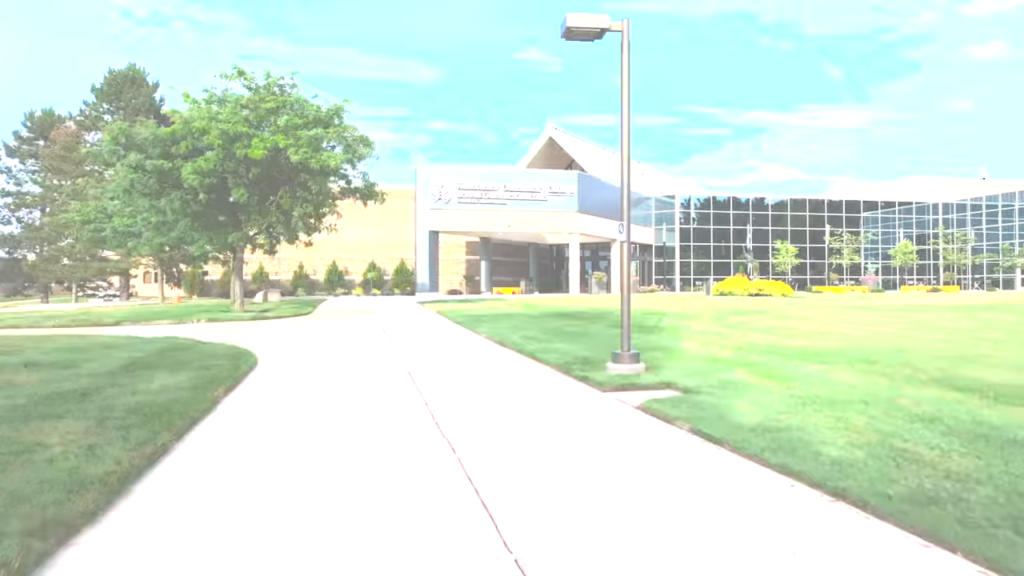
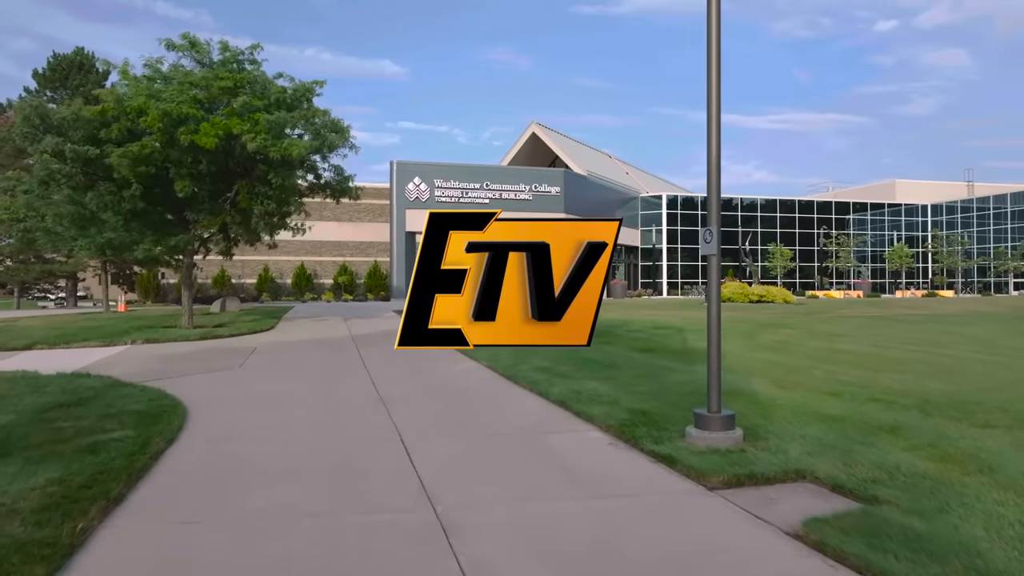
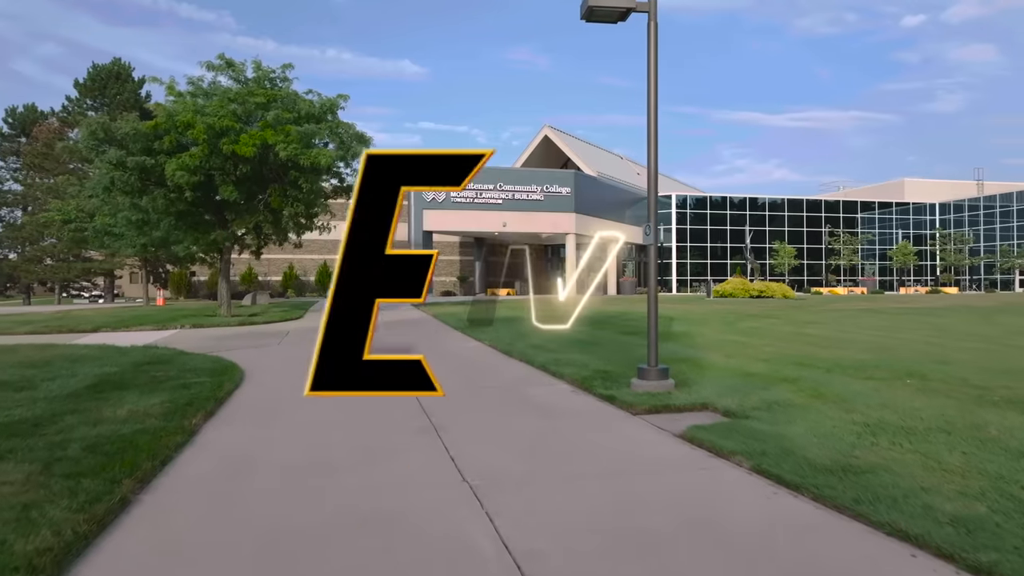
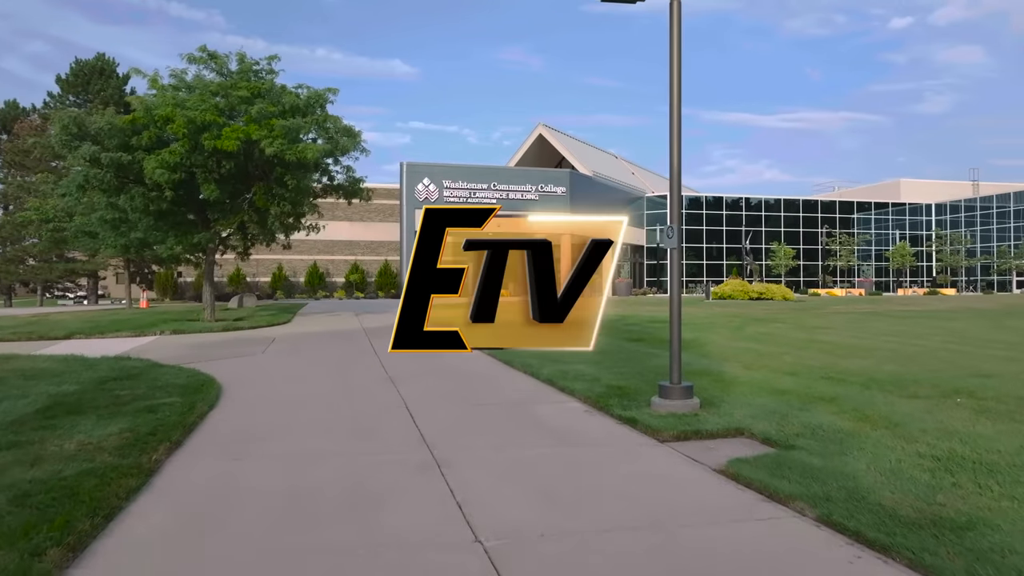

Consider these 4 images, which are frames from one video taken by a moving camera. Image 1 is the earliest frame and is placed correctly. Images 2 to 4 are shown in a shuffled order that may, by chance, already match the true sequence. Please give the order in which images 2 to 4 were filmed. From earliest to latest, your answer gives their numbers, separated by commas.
3, 4, 2
